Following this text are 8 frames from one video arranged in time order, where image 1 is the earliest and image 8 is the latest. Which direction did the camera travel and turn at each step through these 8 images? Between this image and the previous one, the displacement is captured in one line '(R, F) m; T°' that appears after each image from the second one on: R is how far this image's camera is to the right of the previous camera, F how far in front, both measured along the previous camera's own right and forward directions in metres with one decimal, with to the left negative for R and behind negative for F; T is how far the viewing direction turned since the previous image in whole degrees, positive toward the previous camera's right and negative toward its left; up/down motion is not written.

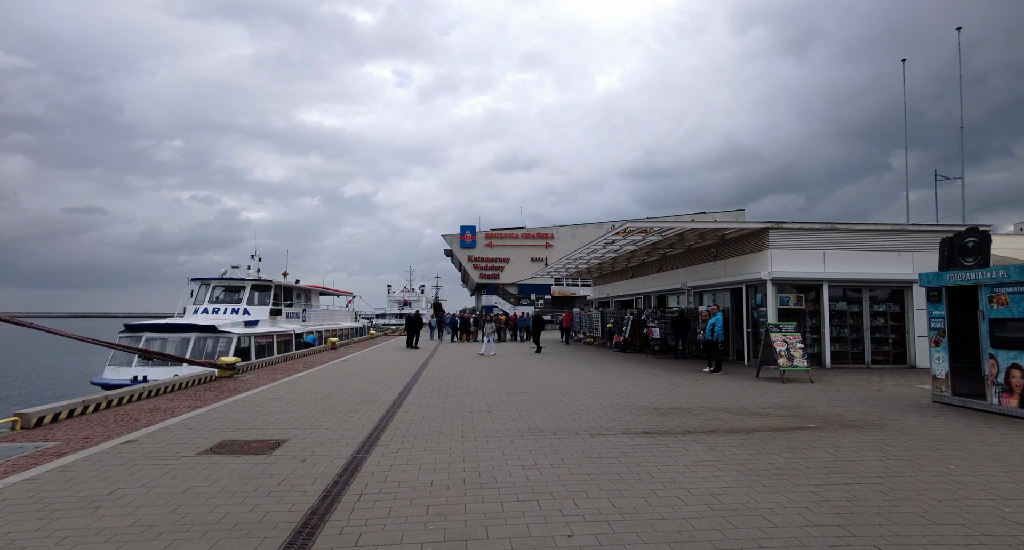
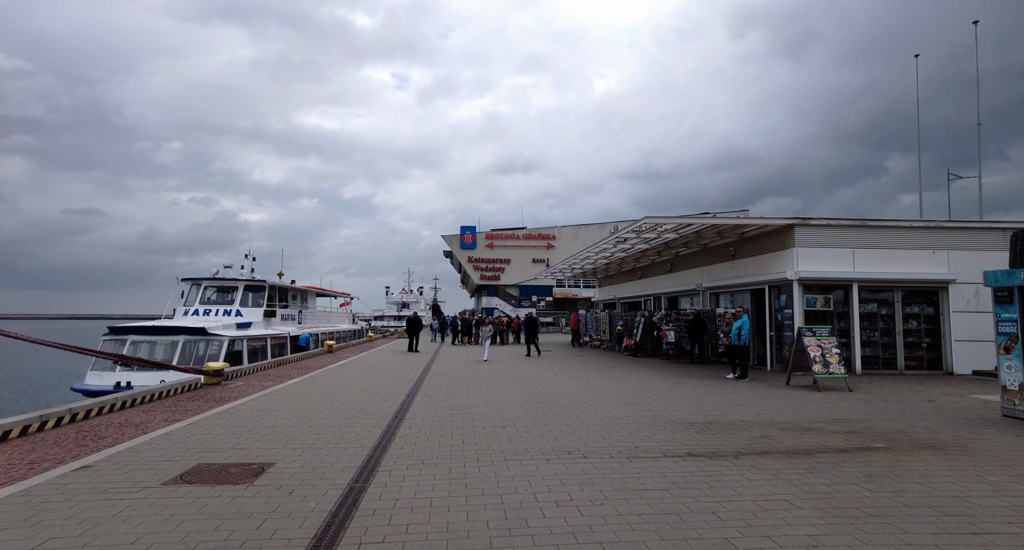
(-0.3, +0.9) m; 0°
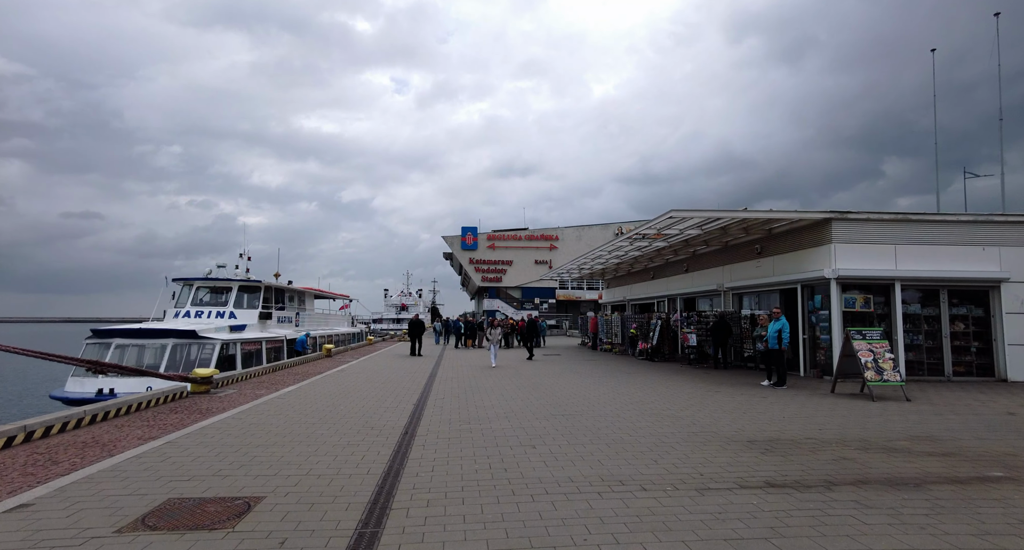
(-0.4, +1.0) m; 0°
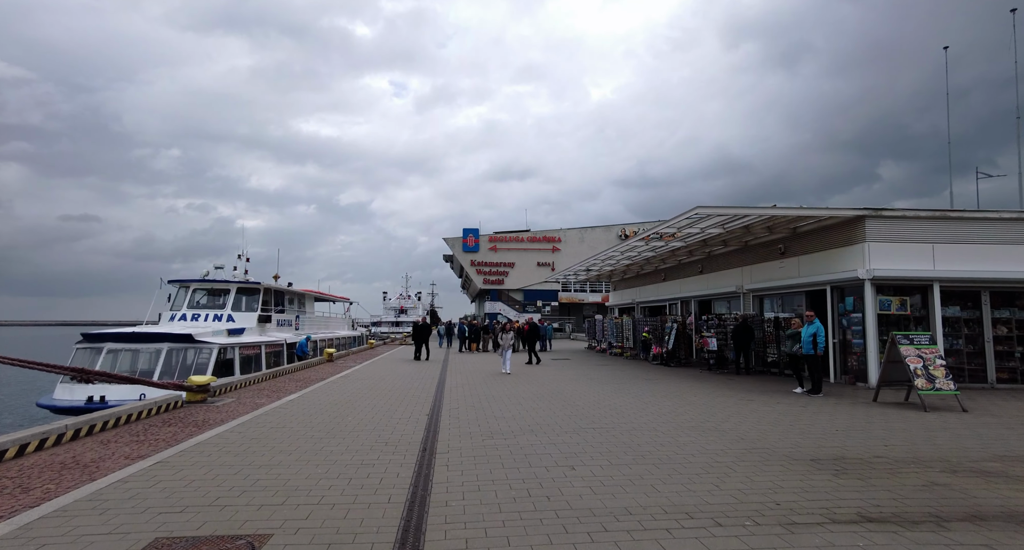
(-0.4, +0.7) m; 0°
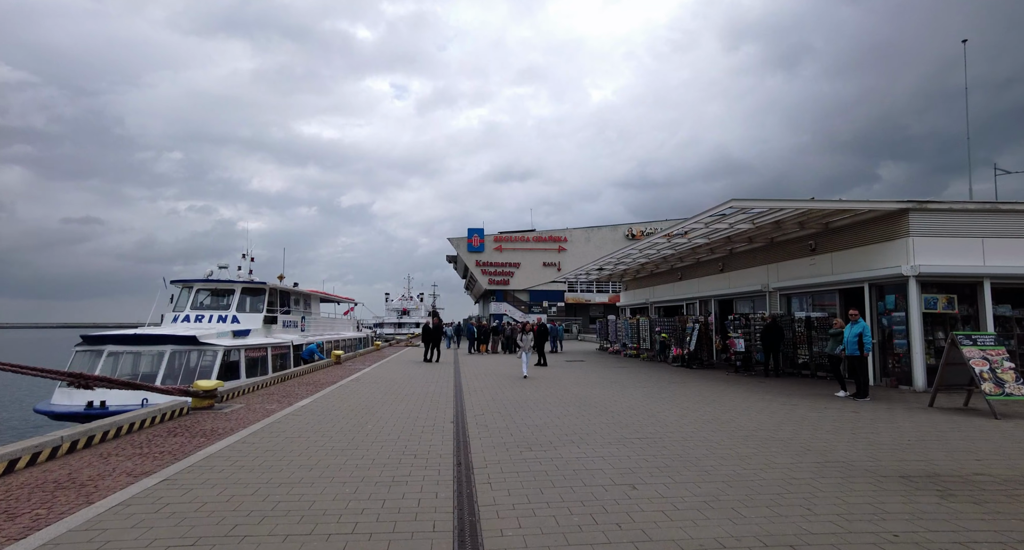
(-0.5, +0.6) m; 0°
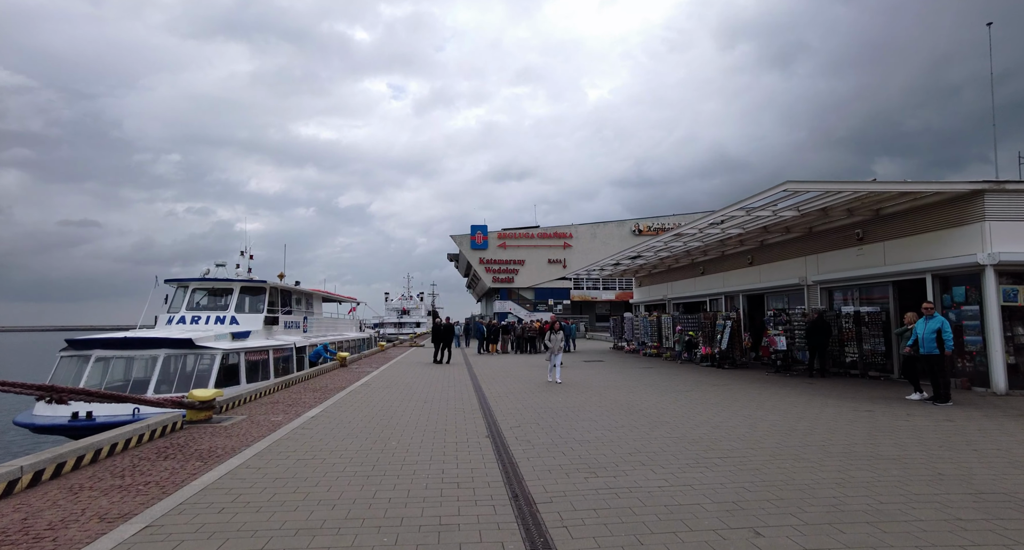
(-0.6, +1.1) m; 0°
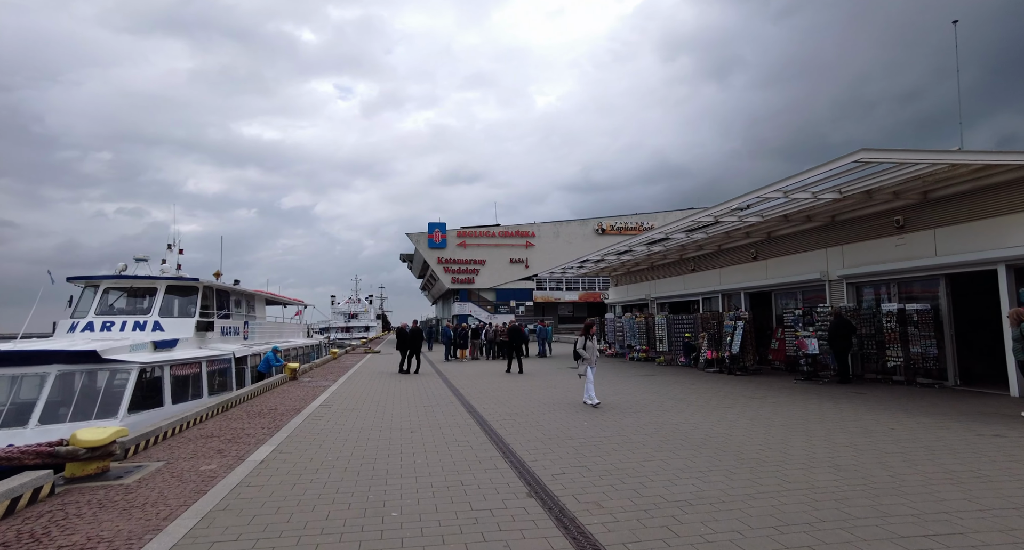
(-1.0, +2.3) m; +6°
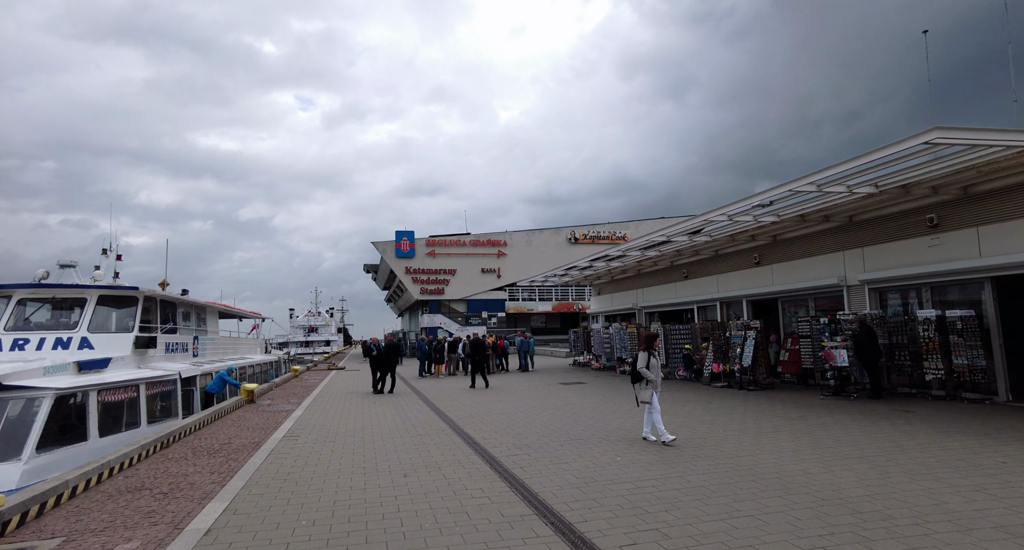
(-0.7, +1.6) m; +4°
